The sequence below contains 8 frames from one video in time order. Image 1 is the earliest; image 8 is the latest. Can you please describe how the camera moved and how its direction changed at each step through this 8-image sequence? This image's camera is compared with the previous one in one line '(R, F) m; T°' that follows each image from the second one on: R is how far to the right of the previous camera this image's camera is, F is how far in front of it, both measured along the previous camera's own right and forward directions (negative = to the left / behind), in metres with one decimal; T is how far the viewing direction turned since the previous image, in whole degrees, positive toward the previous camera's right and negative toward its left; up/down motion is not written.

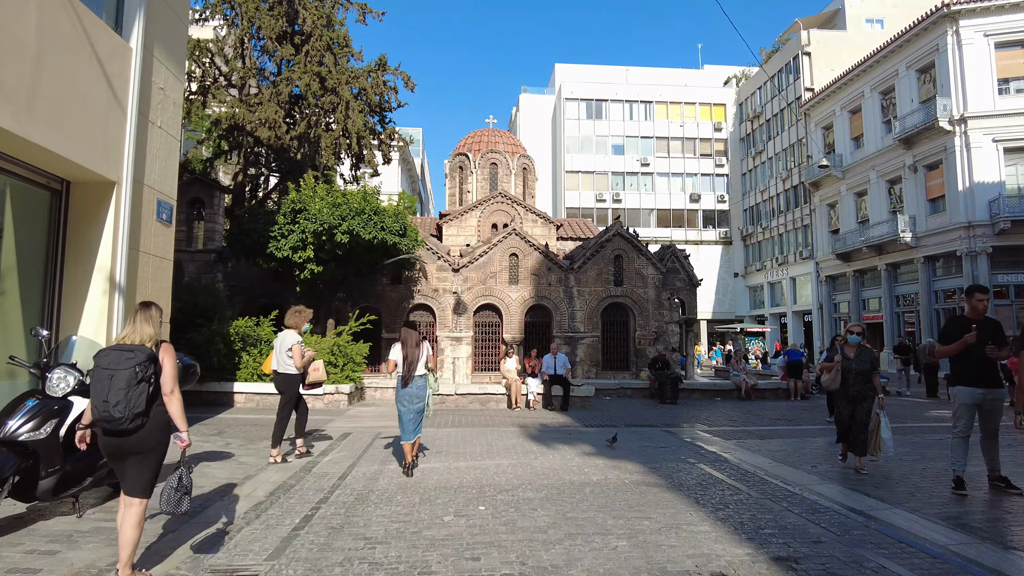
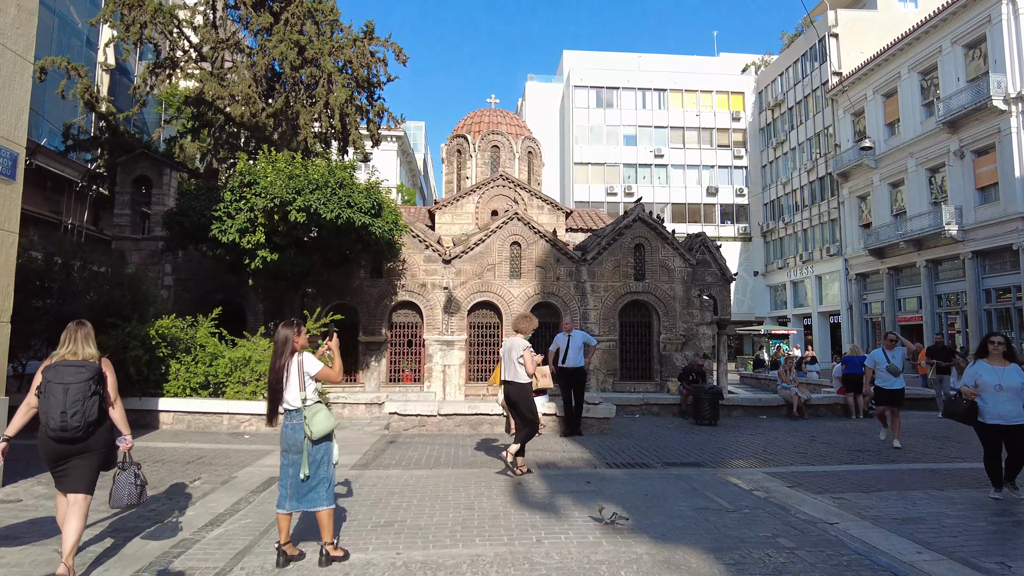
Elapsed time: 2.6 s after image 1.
(+0.2, +3.4) m; -1°
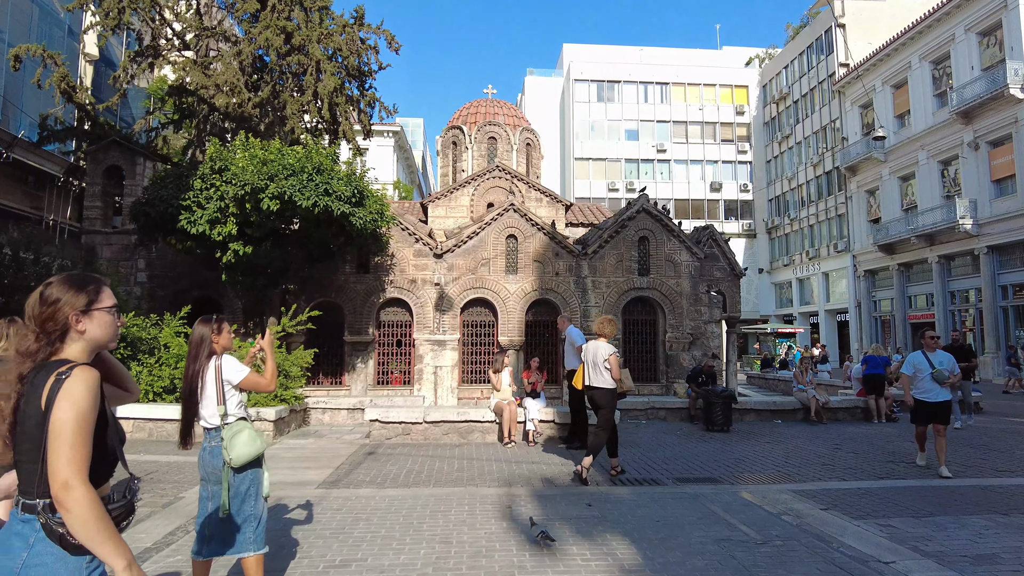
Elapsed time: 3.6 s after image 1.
(+0.1, +1.1) m; 0°
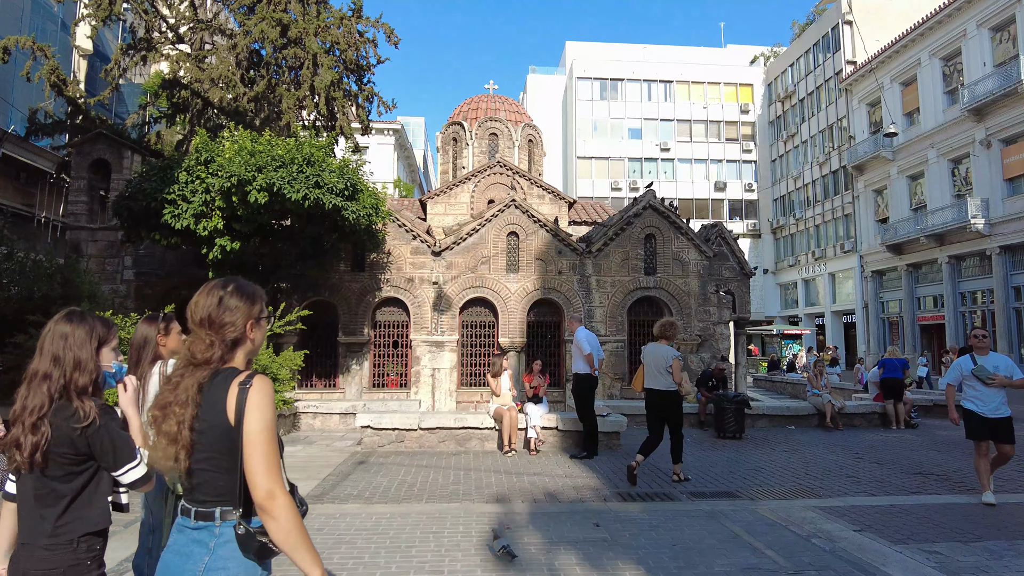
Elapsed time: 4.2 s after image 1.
(0.0, +0.7) m; 0°
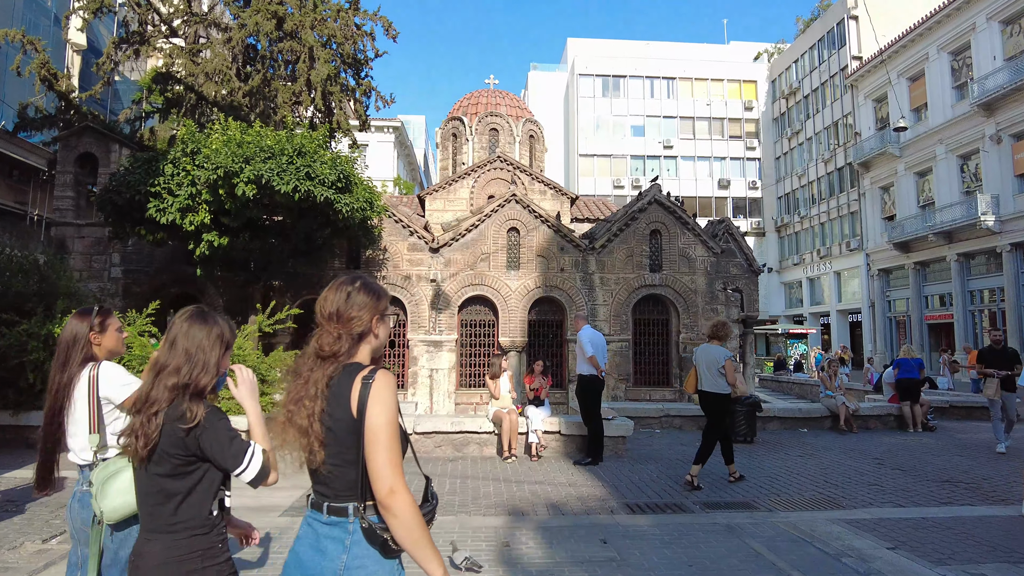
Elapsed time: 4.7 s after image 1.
(0.0, +0.6) m; 0°
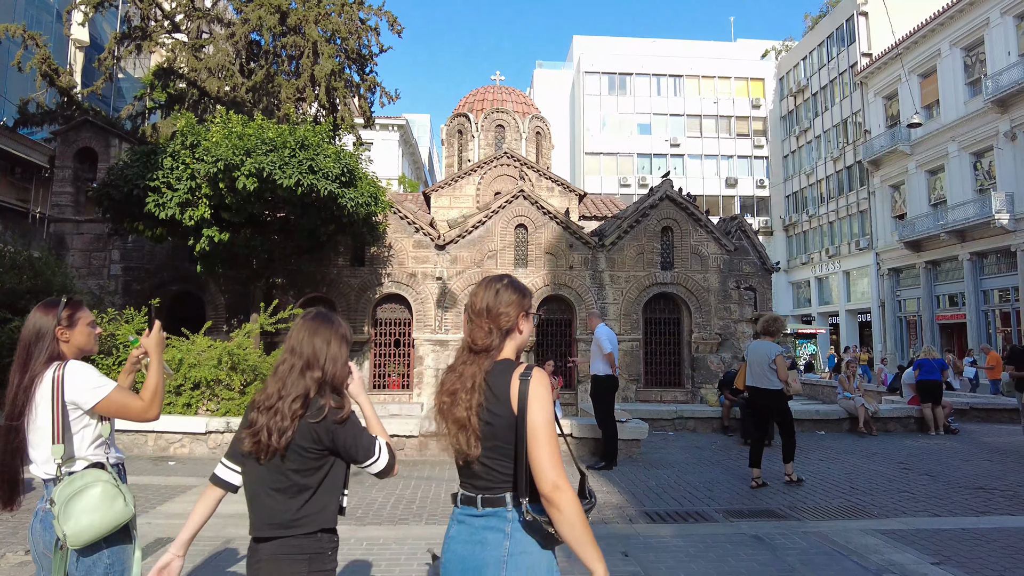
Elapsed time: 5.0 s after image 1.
(-0.1, +0.4) m; 0°
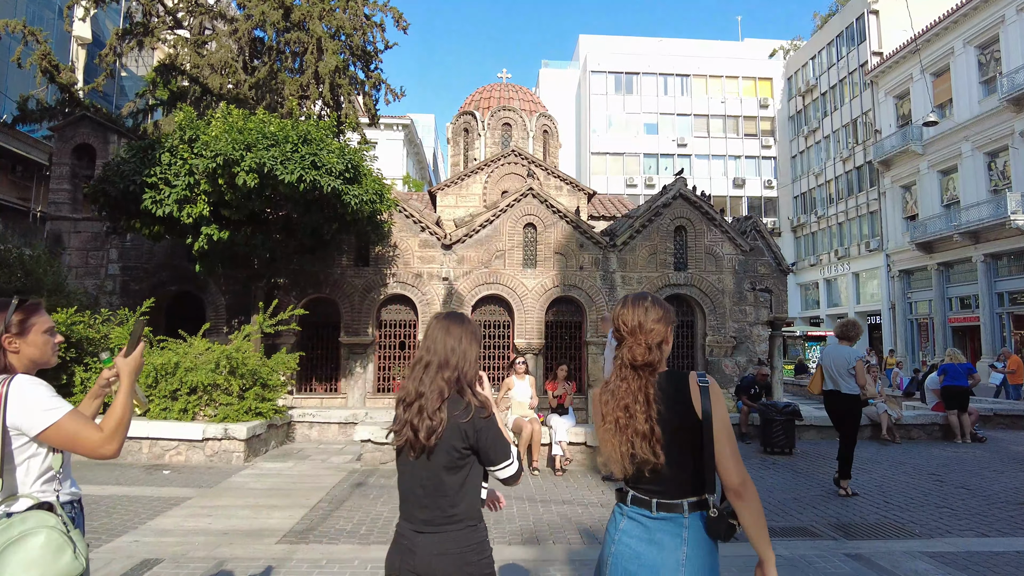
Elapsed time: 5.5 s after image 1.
(-0.1, +0.5) m; 0°
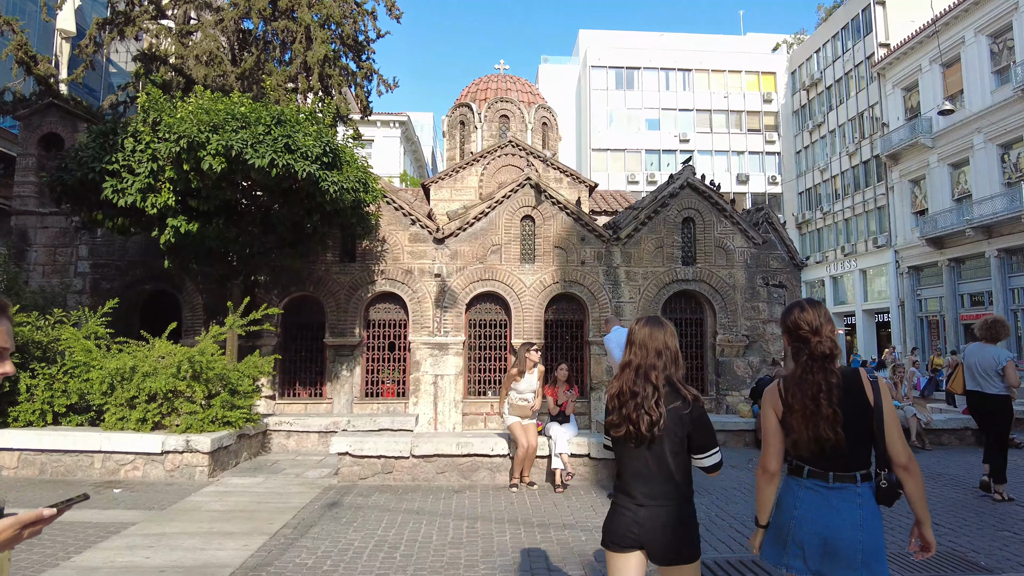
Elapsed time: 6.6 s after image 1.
(+0.1, +1.0) m; 0°
